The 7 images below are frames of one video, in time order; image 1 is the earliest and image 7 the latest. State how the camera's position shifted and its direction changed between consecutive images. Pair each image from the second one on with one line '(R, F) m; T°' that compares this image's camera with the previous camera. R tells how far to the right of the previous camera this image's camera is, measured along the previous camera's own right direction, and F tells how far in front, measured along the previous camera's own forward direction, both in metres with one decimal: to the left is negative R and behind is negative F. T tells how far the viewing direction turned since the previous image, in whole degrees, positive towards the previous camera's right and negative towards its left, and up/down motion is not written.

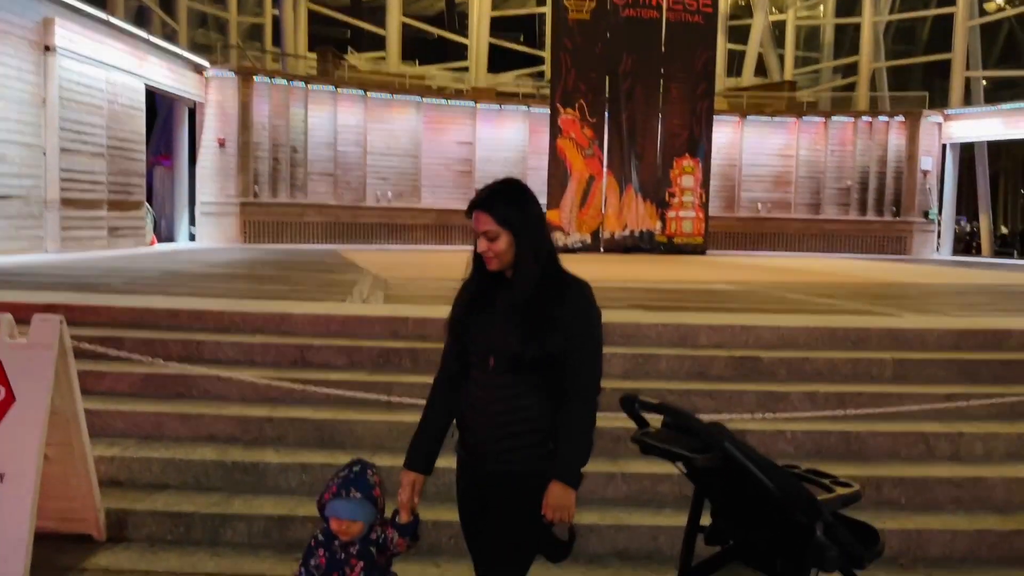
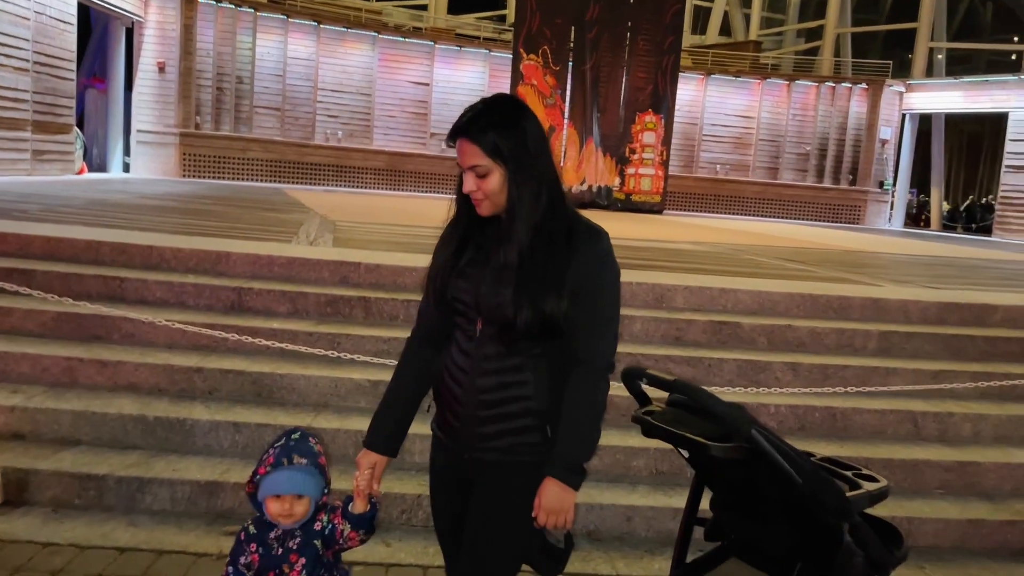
(-0.1, +0.6) m; +4°
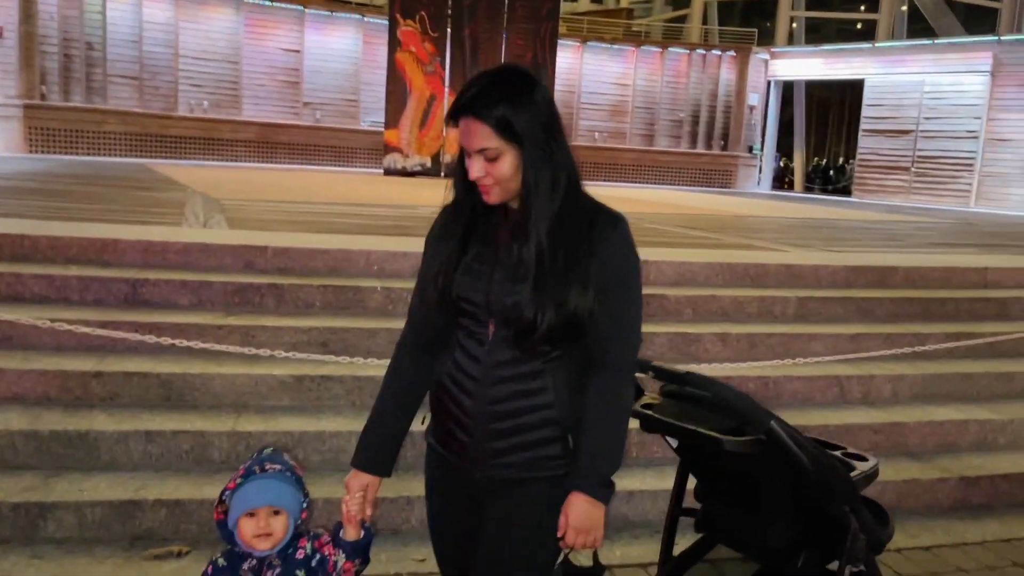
(-0.4, +0.3) m; +8°
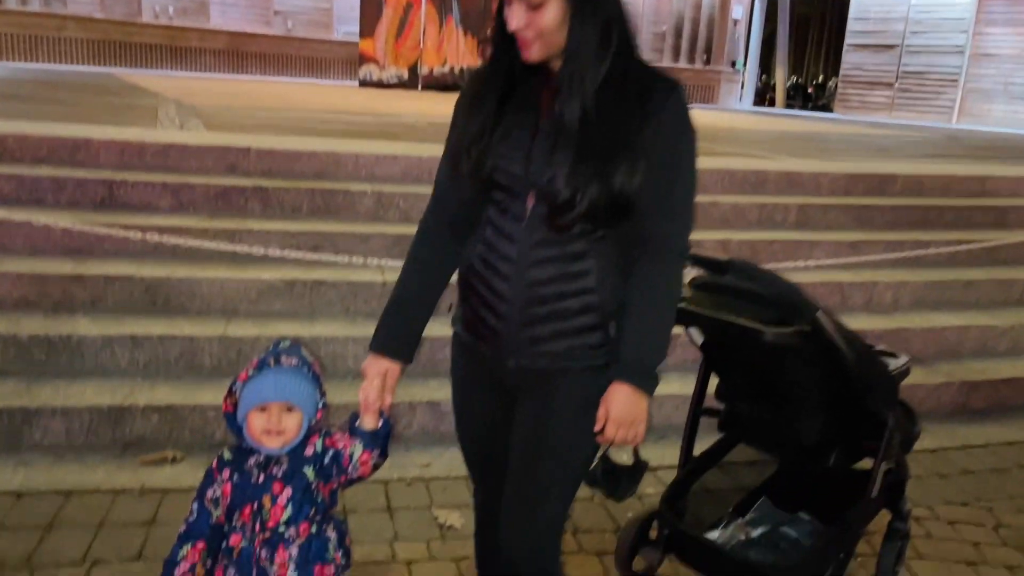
(-0.2, +0.2) m; +2°
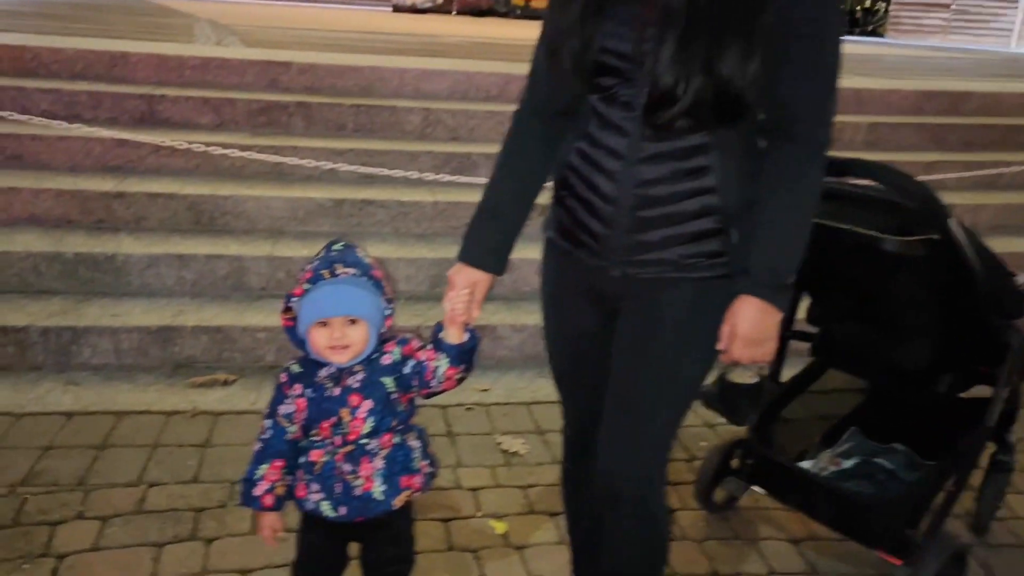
(-0.2, +0.2) m; -2°
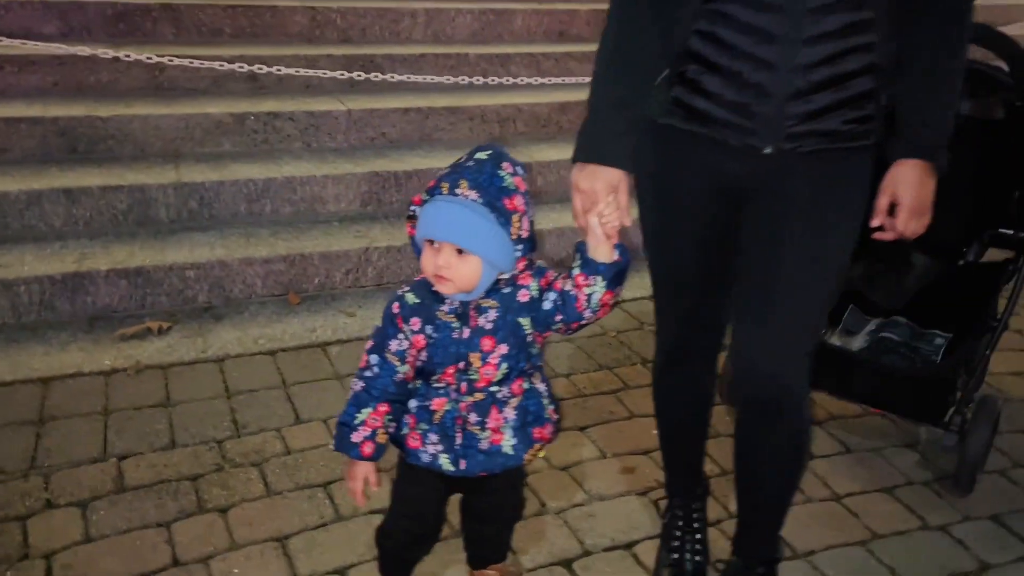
(-0.6, +0.3) m; +12°
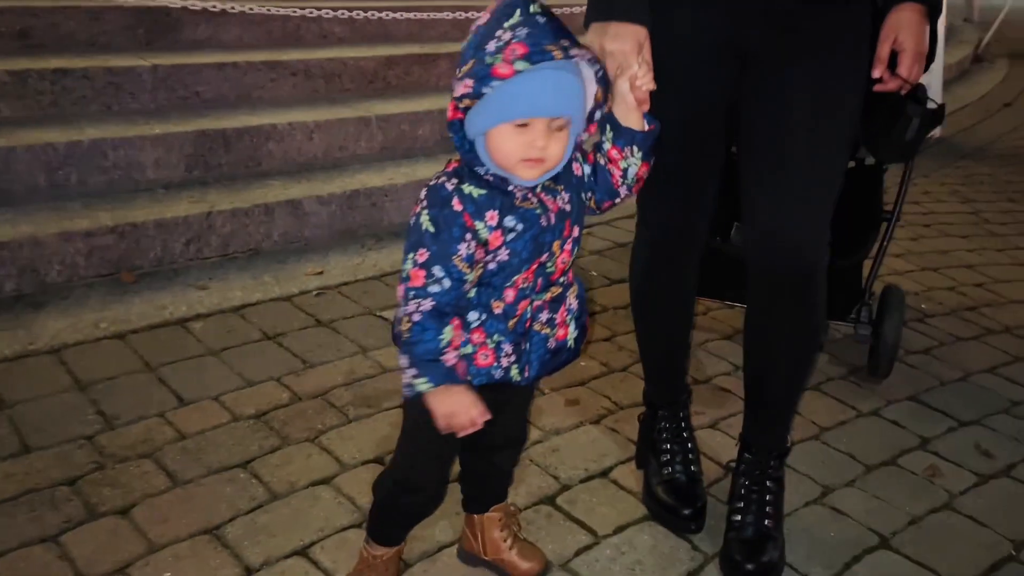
(-0.4, +0.3) m; +16°
